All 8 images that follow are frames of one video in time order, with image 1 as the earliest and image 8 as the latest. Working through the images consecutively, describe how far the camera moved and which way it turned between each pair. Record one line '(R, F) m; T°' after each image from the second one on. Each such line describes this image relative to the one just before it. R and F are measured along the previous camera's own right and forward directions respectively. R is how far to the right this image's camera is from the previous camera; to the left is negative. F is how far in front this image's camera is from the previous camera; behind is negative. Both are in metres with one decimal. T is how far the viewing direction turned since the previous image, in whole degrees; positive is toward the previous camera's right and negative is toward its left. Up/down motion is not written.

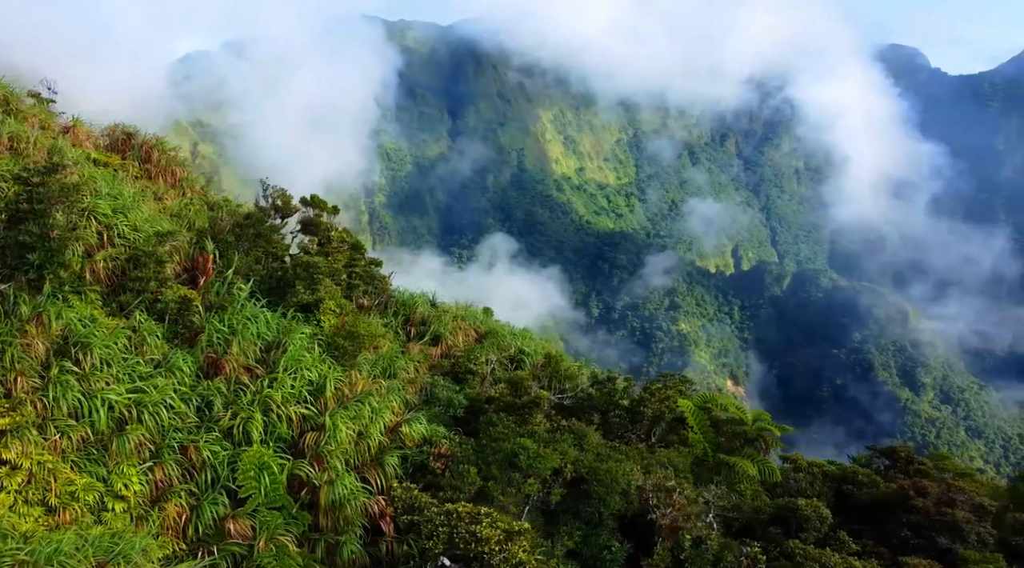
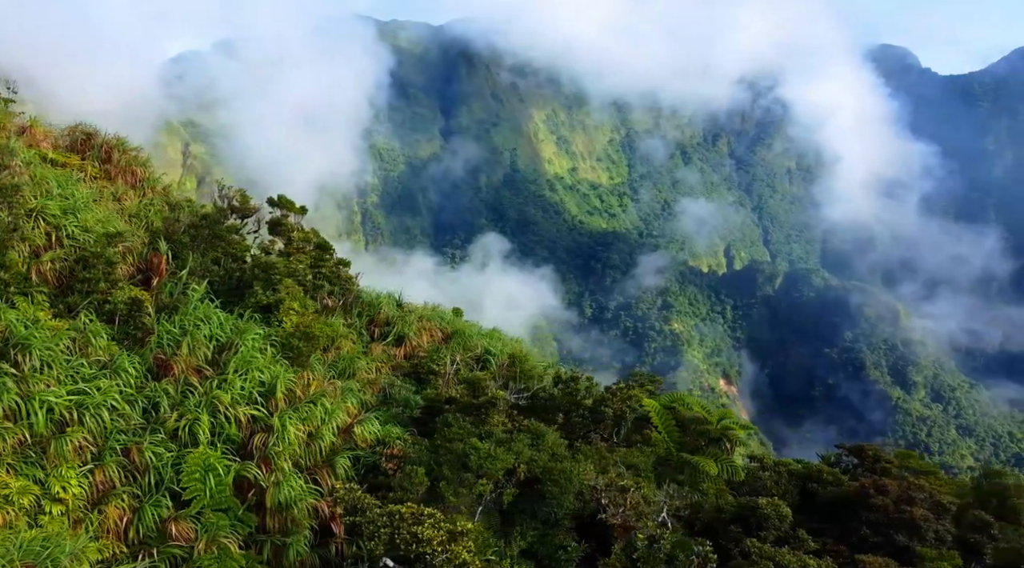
(+0.4, 0.0) m; +1°
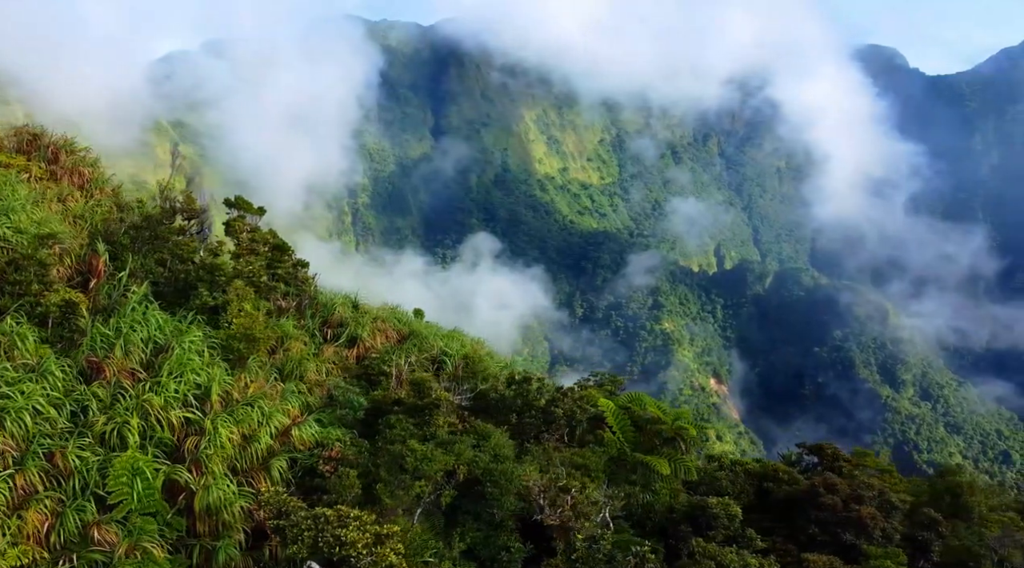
(+0.5, 0.0) m; +1°
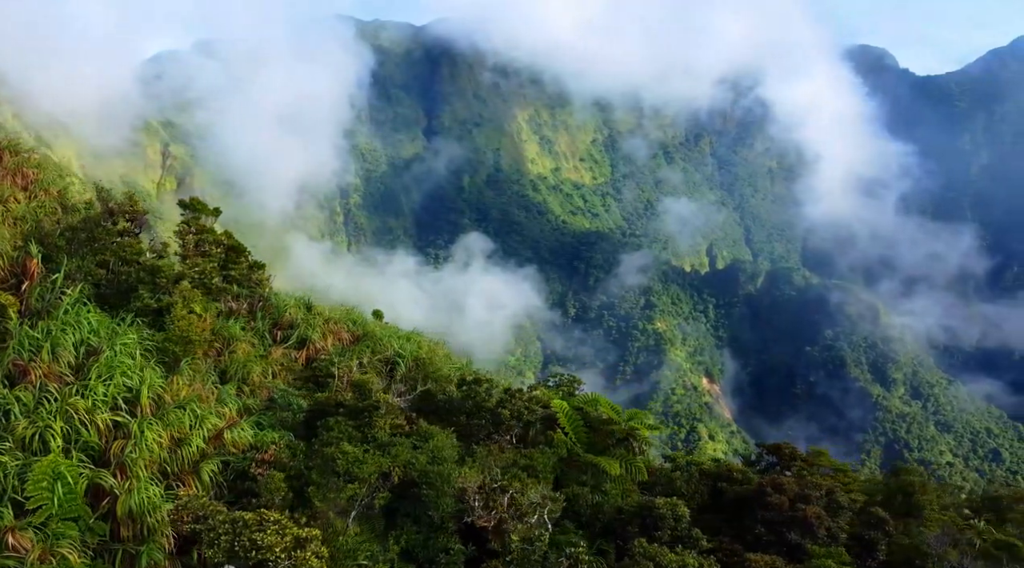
(+0.5, 0.0) m; +1°
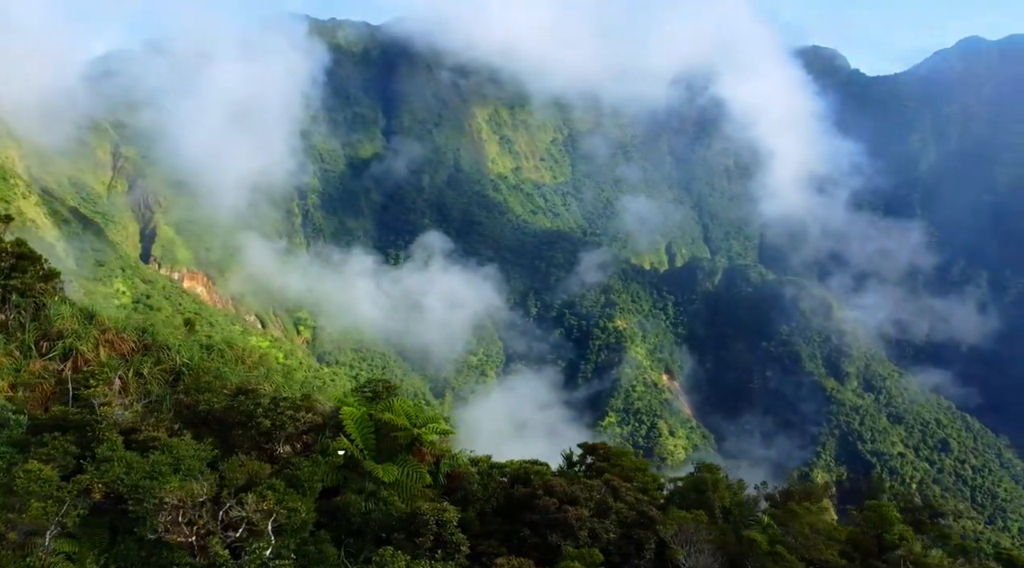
(+2.3, -0.1) m; +5°
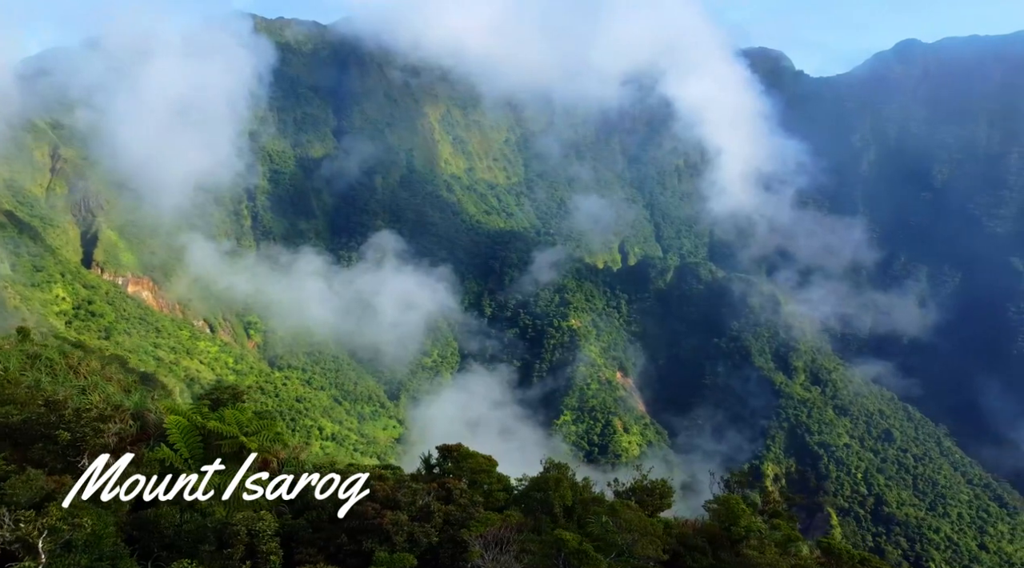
(+1.6, 0.0) m; +5°
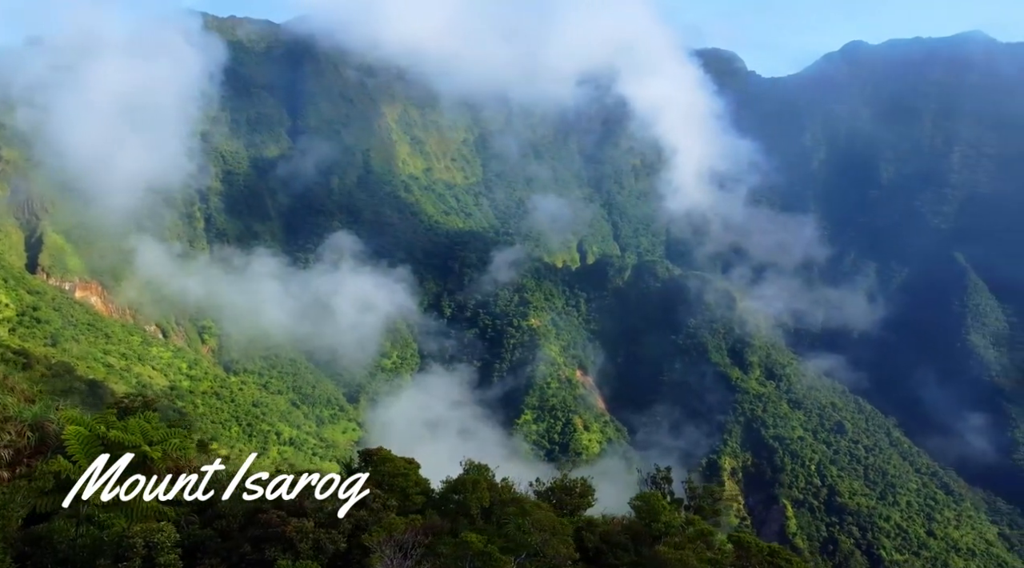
(+0.6, +0.1) m; +3°
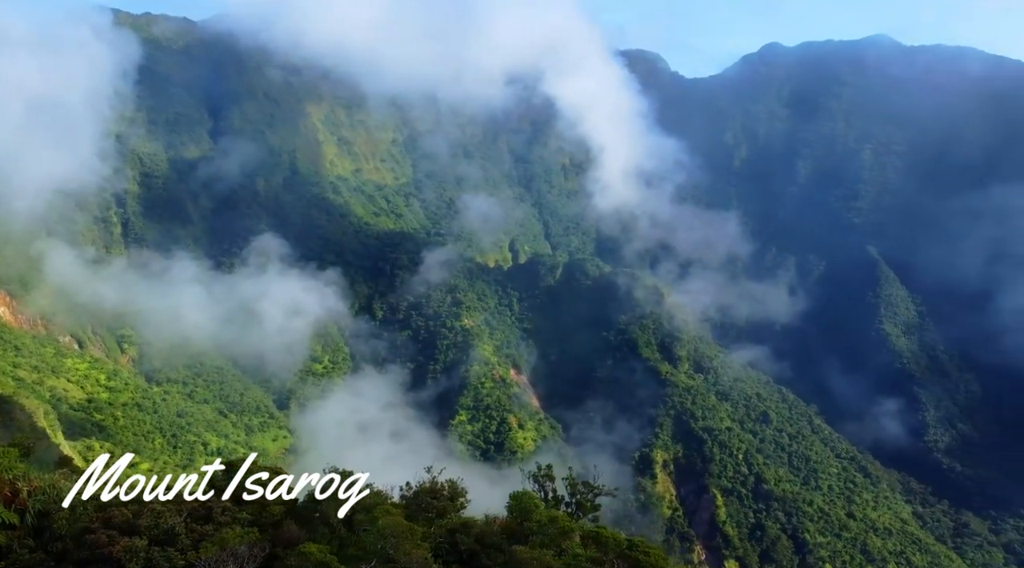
(+1.0, +0.3) m; +5°
